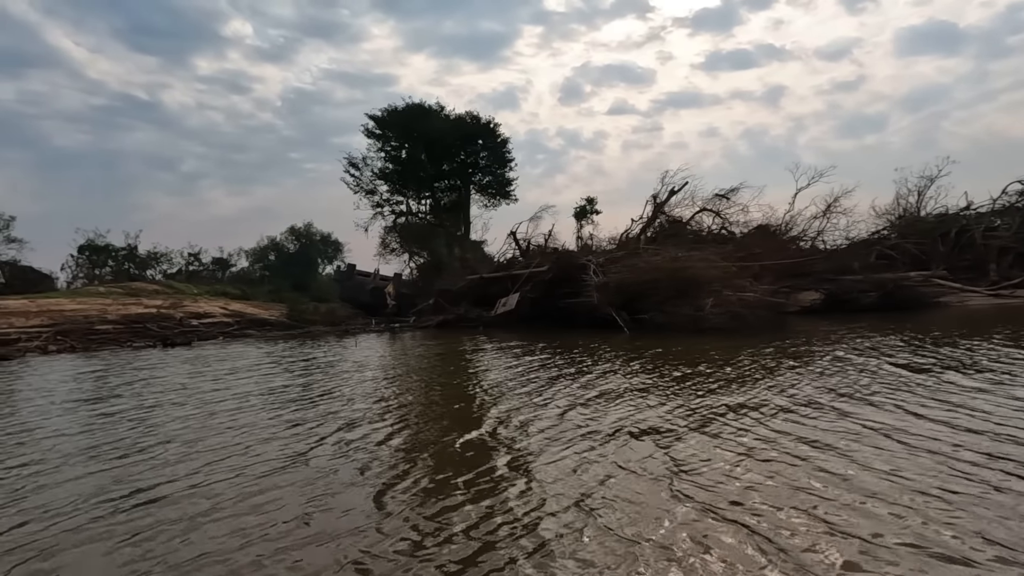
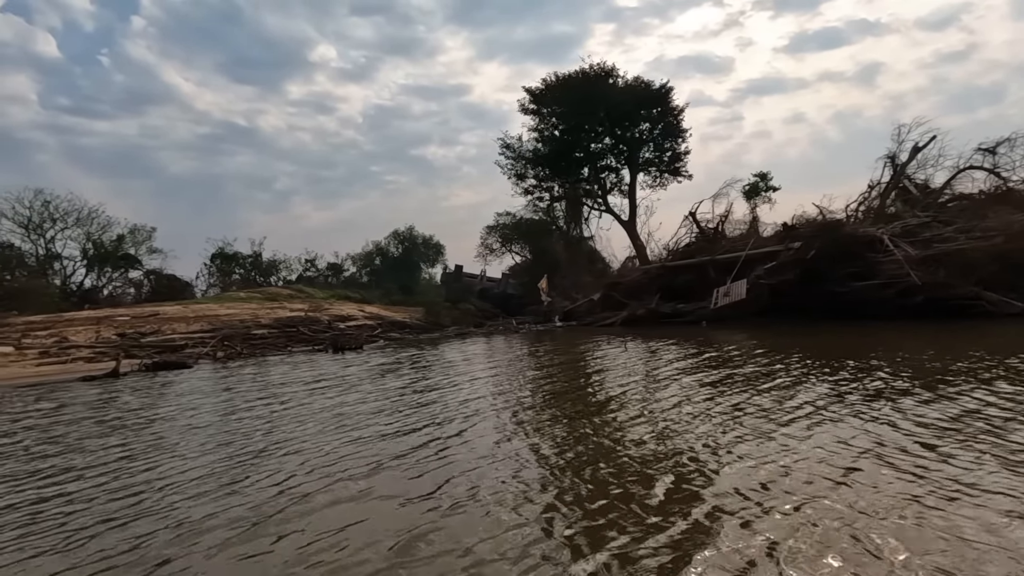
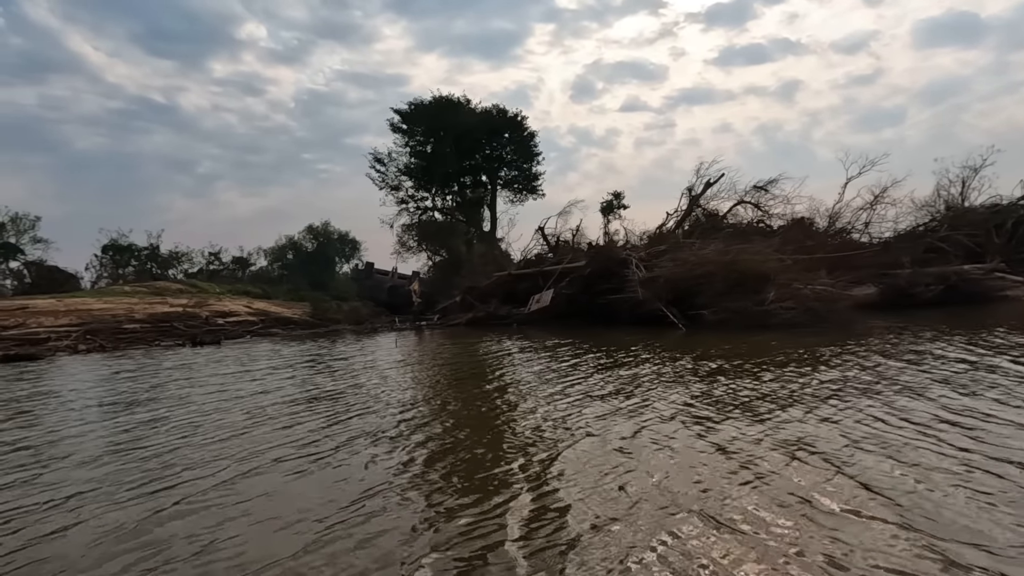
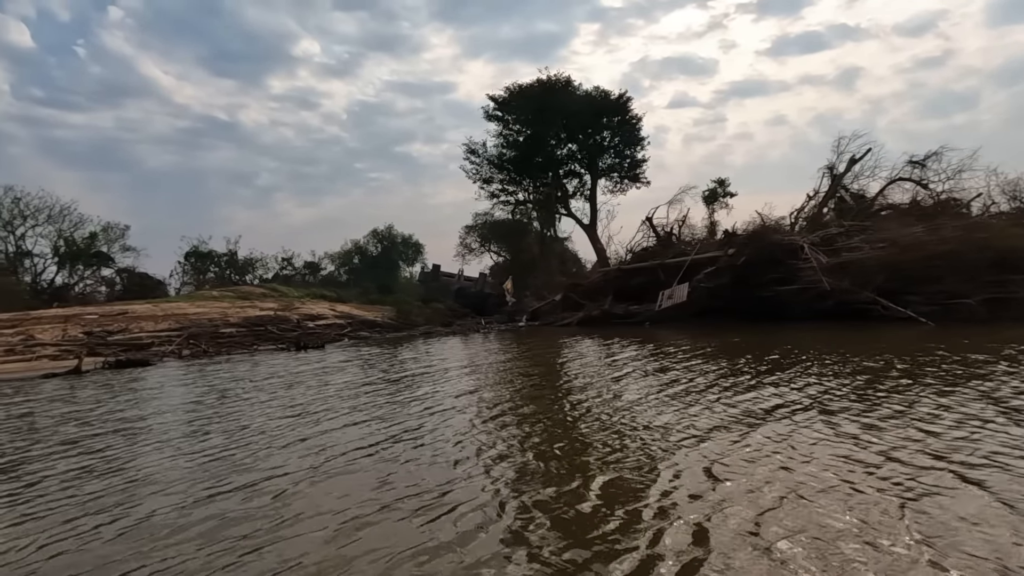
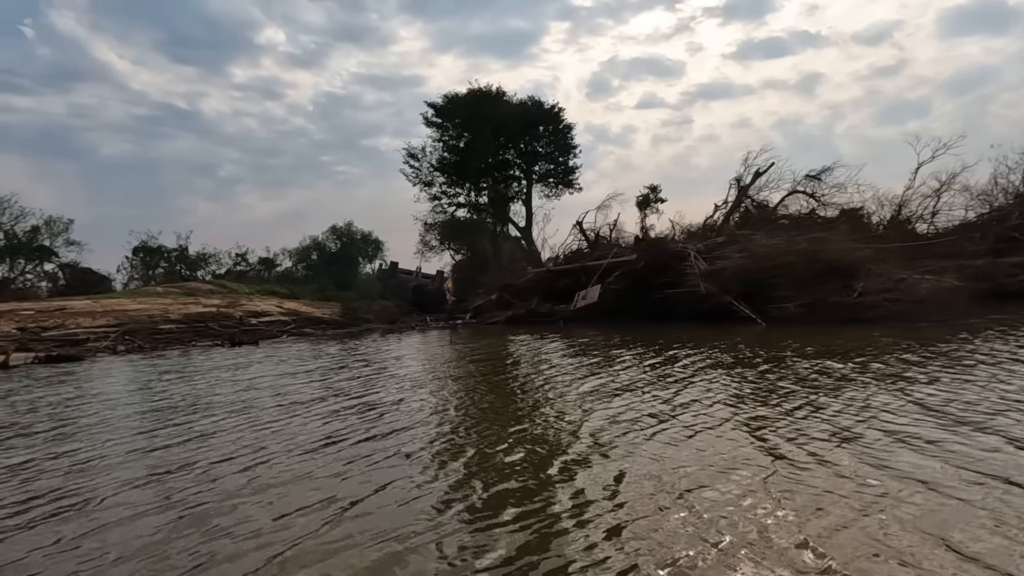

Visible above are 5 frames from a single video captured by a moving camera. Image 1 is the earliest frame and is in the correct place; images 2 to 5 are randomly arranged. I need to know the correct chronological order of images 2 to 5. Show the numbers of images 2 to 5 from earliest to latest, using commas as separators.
3, 5, 4, 2
